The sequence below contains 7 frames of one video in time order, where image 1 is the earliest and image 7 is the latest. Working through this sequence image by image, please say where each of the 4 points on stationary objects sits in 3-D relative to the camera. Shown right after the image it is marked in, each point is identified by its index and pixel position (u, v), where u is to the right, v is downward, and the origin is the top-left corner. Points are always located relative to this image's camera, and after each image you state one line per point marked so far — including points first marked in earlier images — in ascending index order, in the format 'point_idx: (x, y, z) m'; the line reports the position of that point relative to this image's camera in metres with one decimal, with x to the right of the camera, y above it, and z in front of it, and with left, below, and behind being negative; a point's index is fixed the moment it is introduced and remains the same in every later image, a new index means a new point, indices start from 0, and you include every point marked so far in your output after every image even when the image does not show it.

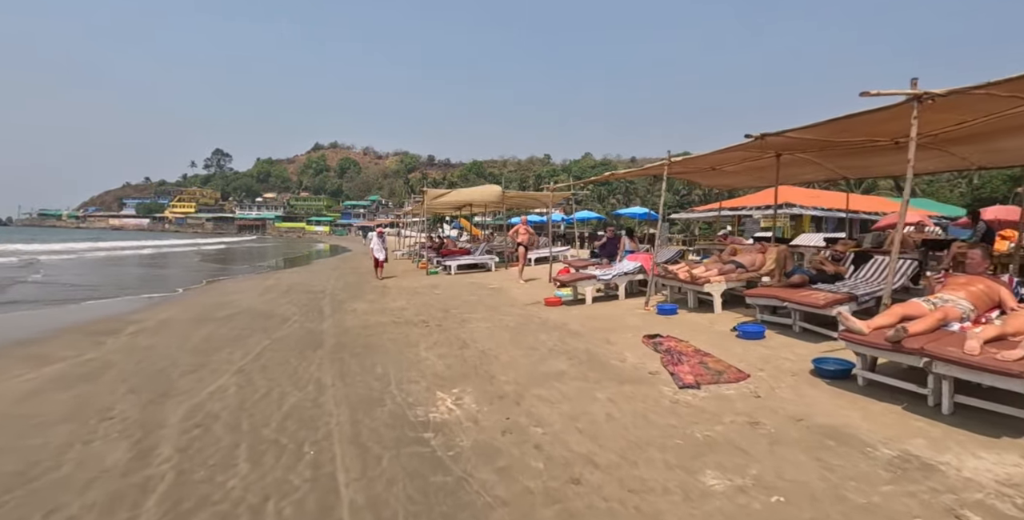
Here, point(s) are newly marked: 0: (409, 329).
0: (-1.7, -1.1, +7.4) m
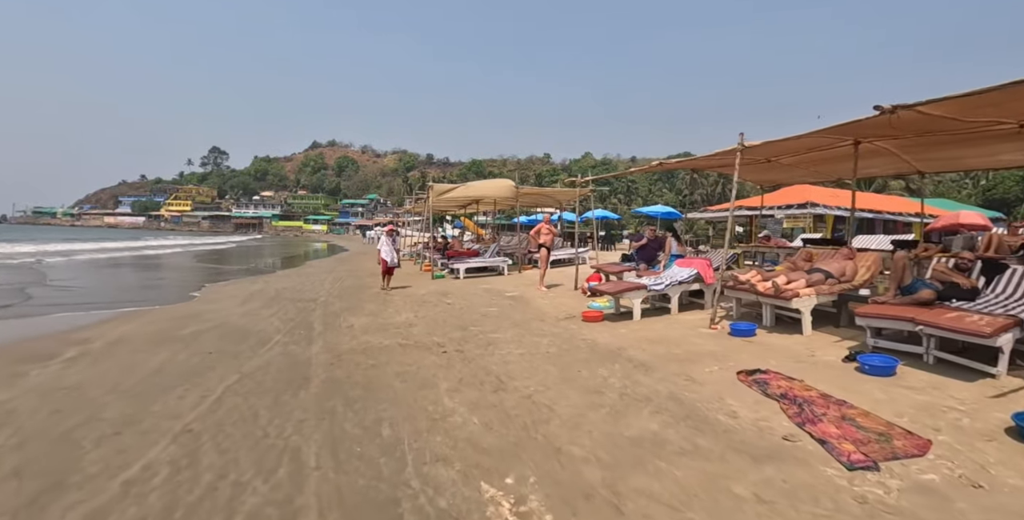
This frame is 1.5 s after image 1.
0: (-1.1, -1.2, +5.7) m
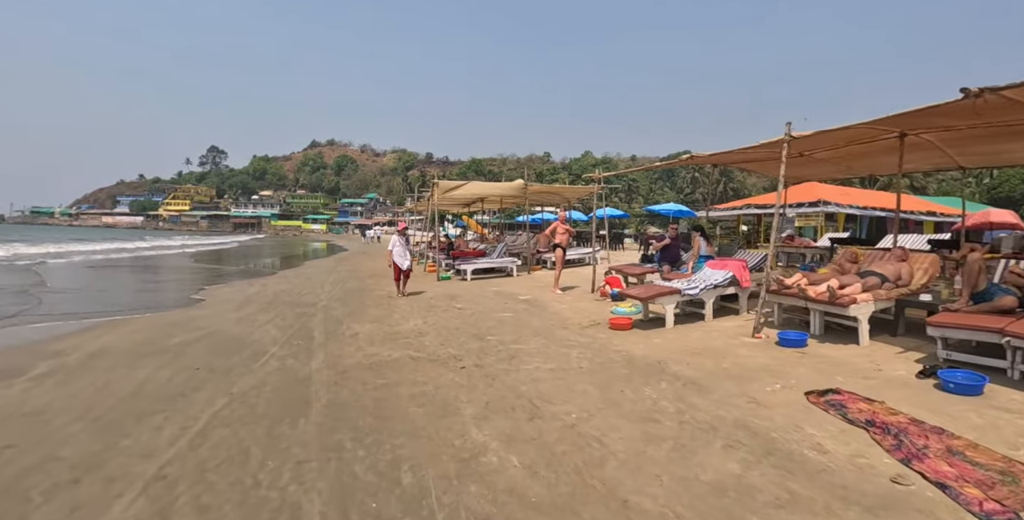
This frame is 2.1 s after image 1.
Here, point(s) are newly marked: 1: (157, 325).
0: (-0.8, -1.2, +5.0) m
1: (-5.9, -1.1, +7.6) m
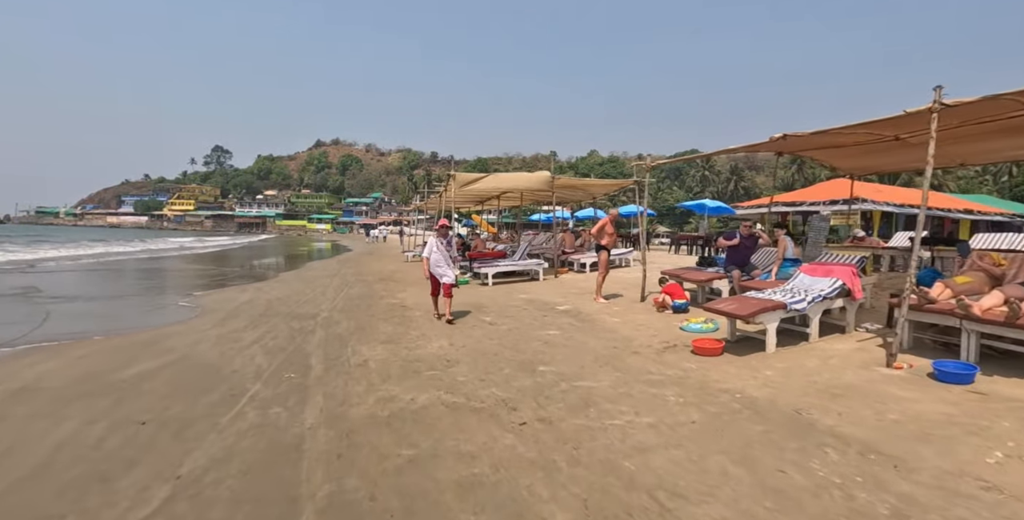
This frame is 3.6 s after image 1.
0: (-0.2, -1.3, +3.4) m
1: (-5.2, -1.1, +6.1) m
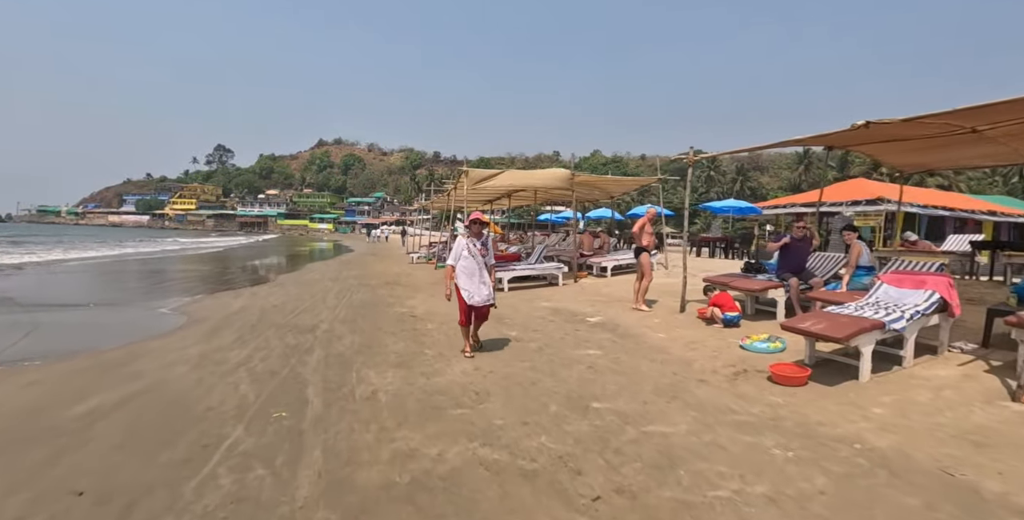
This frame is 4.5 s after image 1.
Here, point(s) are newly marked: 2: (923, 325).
0: (+0.2, -1.3, +2.5) m
1: (-4.8, -1.2, +5.1) m
2: (+4.6, -0.7, +5.1) m
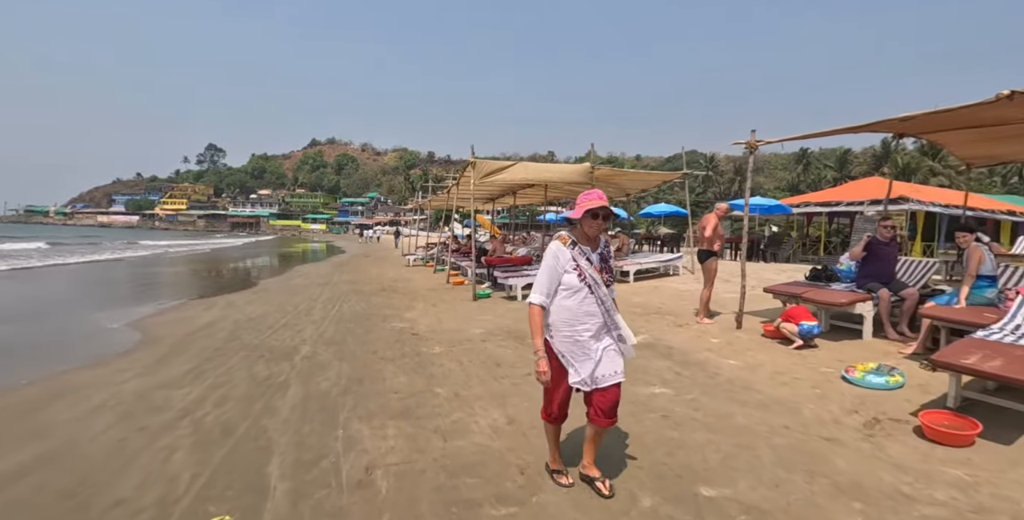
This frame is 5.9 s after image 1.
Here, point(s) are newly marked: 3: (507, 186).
0: (+0.6, -1.4, +1.1) m
1: (-4.4, -1.3, +3.7) m
2: (+4.9, -0.8, +3.8) m
3: (-0.1, +2.1, +12.8) m
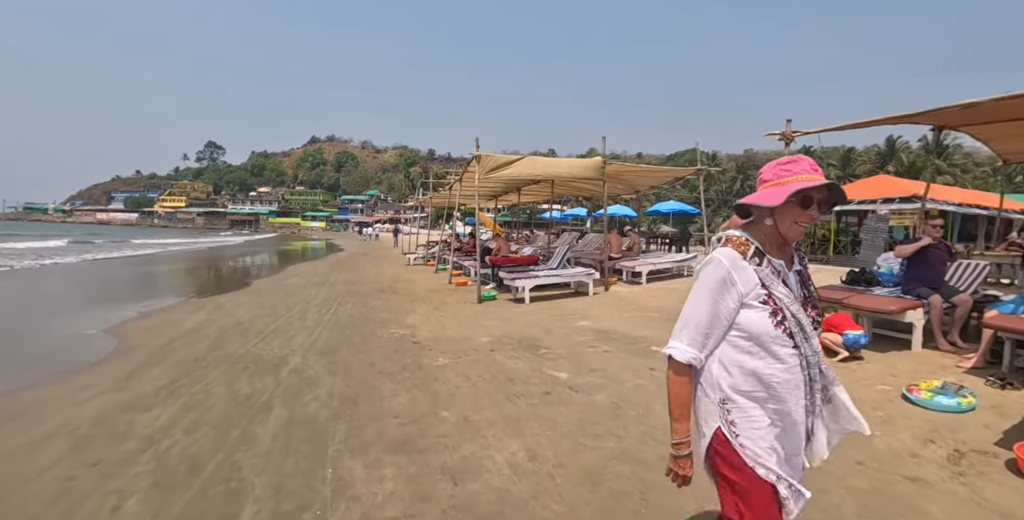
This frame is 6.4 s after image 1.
0: (+0.8, -1.5, +0.6) m
1: (-4.3, -1.3, +3.2) m
2: (+5.1, -0.8, +3.3) m
3: (0.0, +2.1, +12.2) m
